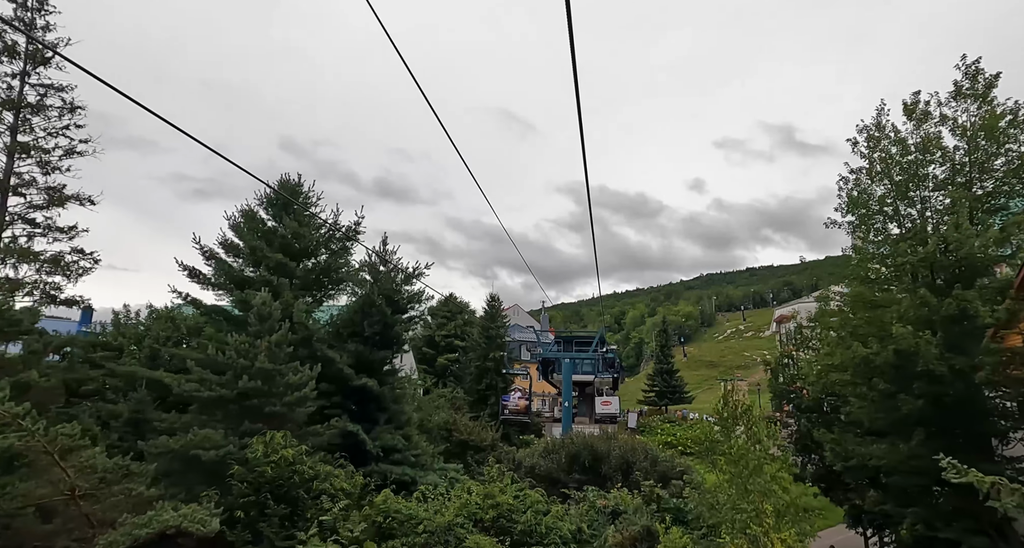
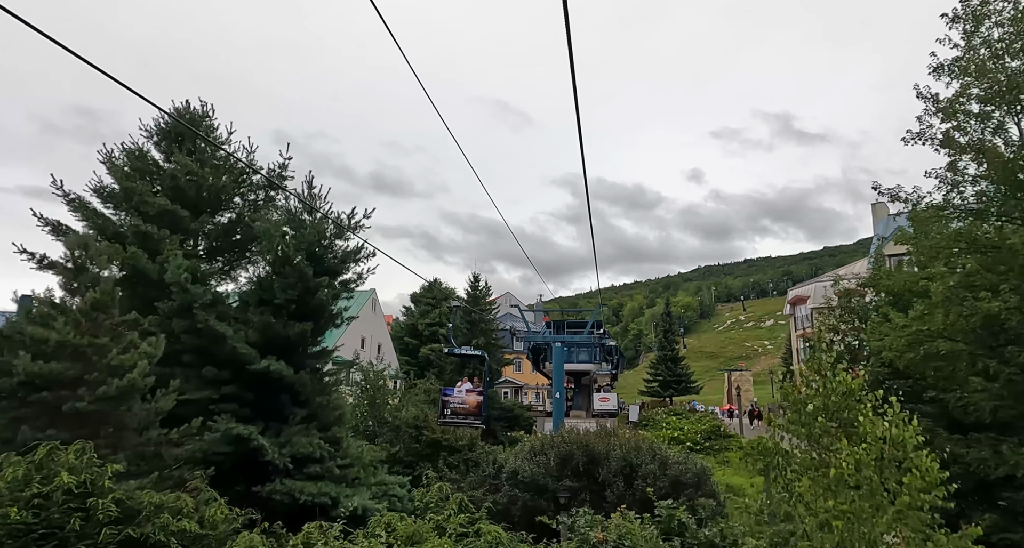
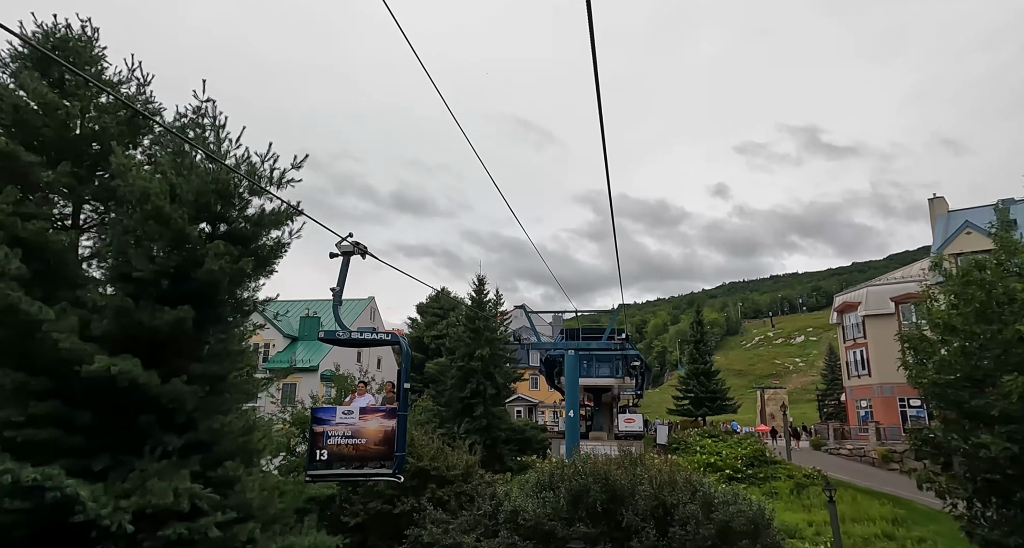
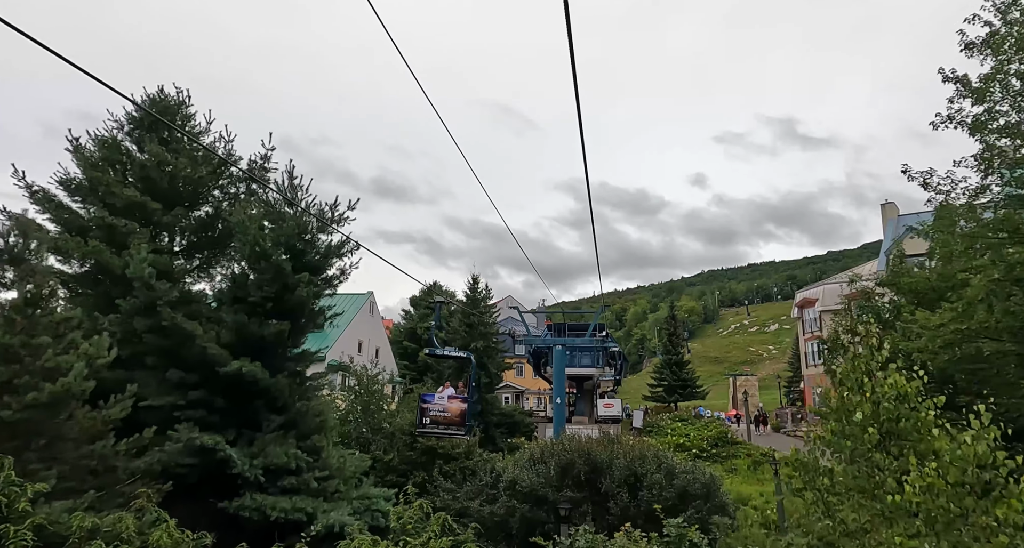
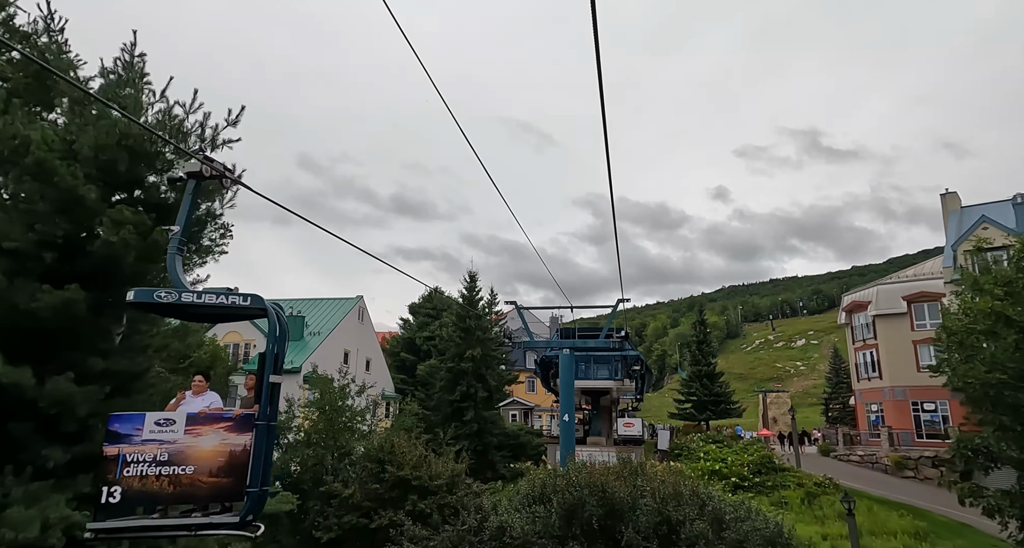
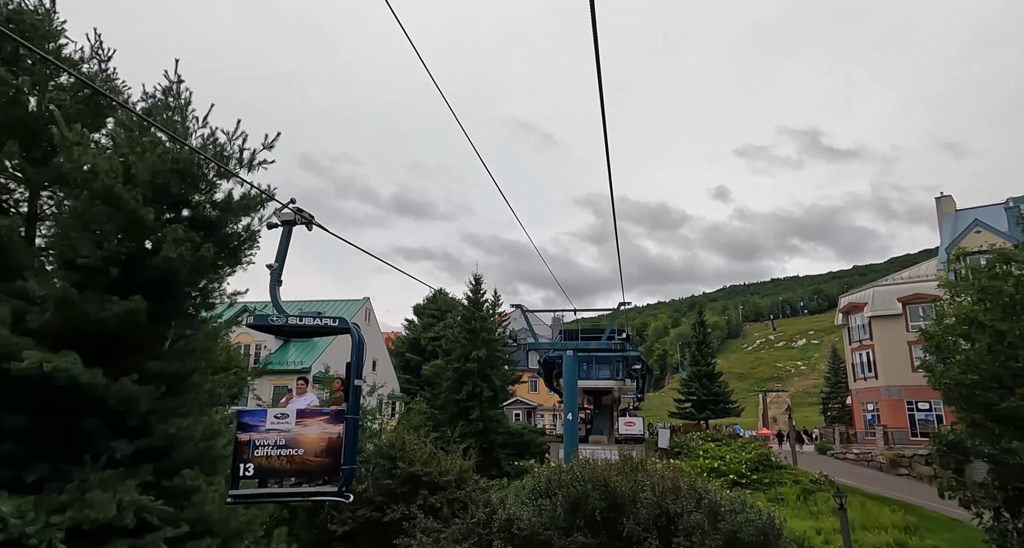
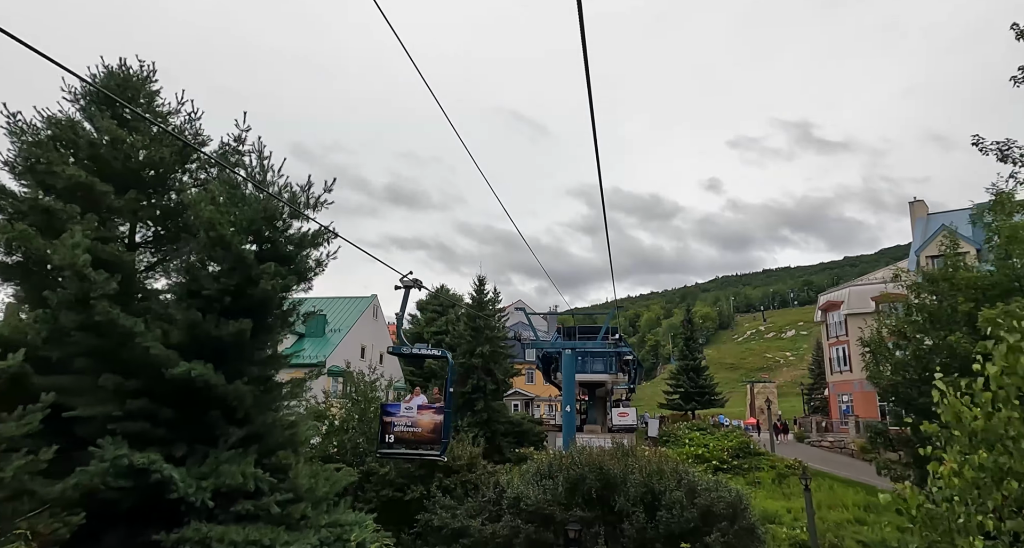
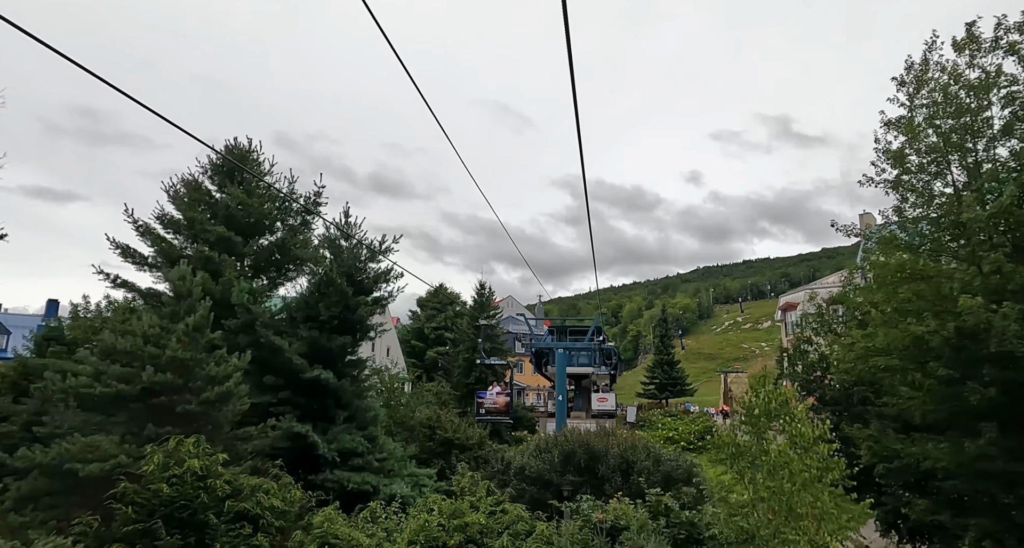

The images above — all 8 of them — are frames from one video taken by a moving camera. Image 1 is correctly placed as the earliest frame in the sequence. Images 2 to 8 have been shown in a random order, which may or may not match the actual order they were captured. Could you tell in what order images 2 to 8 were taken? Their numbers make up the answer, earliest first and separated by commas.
8, 2, 4, 7, 3, 6, 5
